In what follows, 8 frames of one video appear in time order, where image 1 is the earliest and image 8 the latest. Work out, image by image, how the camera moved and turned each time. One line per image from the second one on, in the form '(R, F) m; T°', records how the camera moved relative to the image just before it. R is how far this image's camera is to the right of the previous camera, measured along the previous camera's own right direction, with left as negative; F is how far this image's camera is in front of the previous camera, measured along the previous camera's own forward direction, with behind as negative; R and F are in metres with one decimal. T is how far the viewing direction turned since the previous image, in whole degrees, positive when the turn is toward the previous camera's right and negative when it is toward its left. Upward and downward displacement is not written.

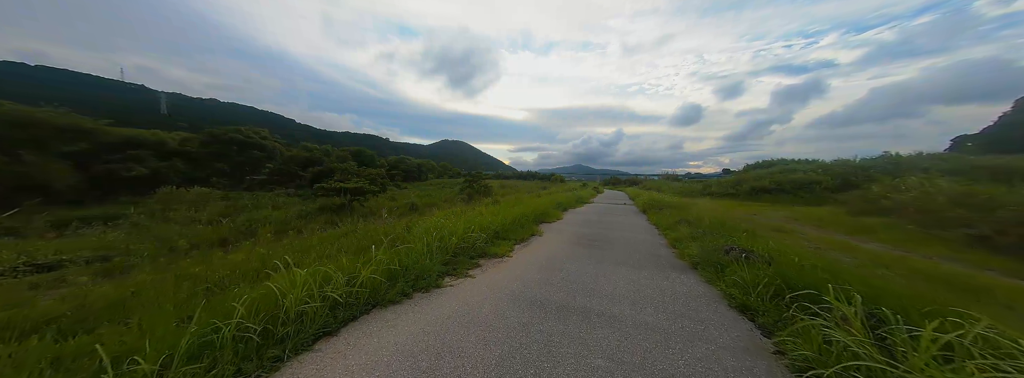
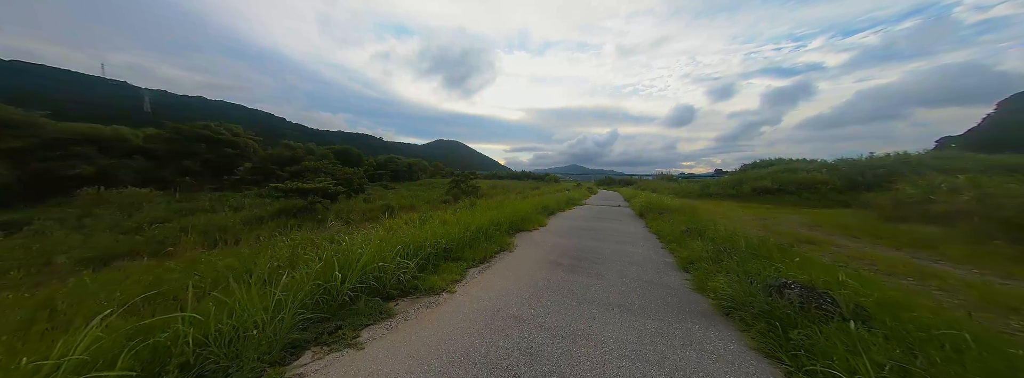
(+0.6, +1.4) m; +1°
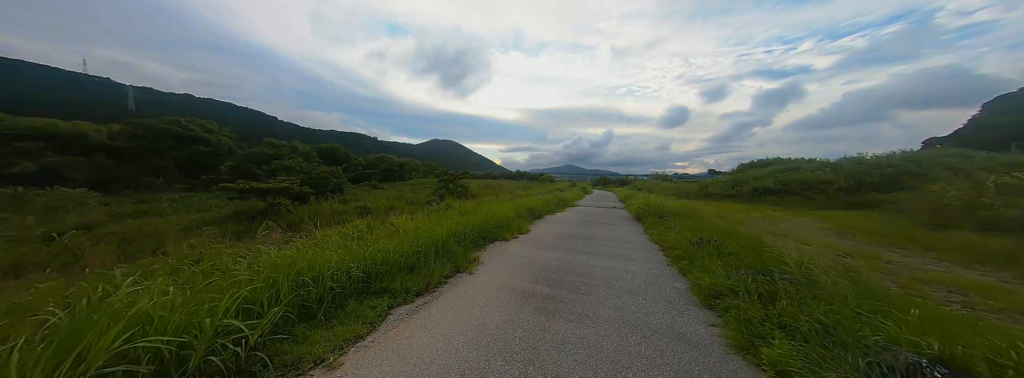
(+0.5, +1.1) m; +1°
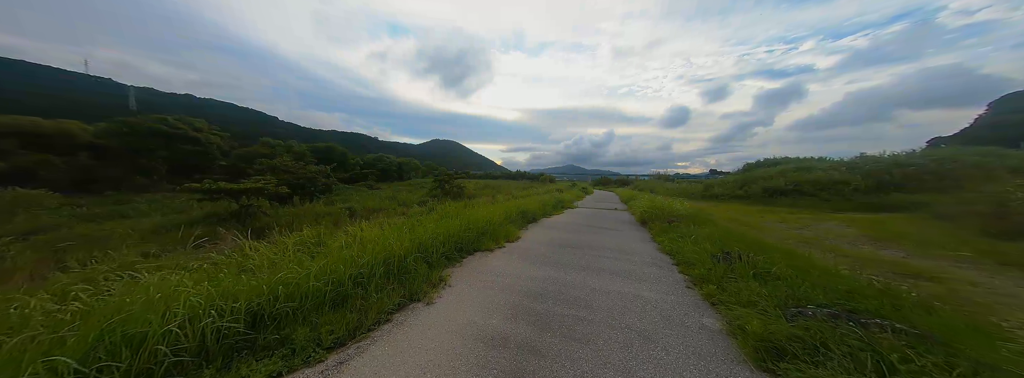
(+0.3, +0.9) m; 0°
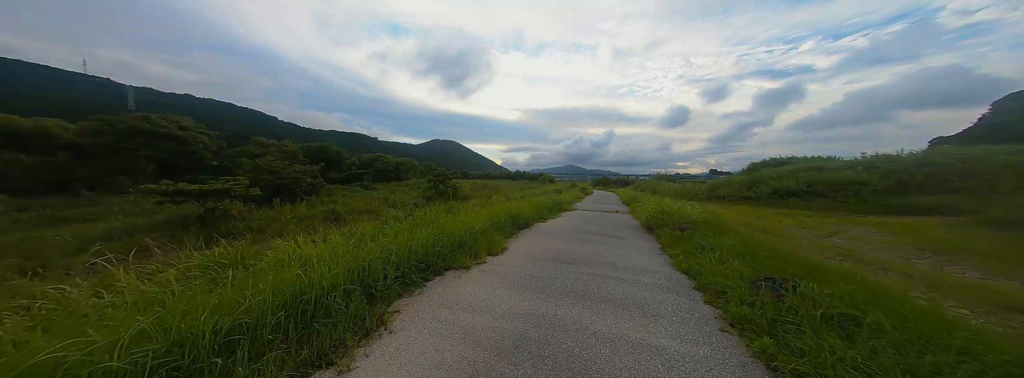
(+0.3, +0.9) m; 0°
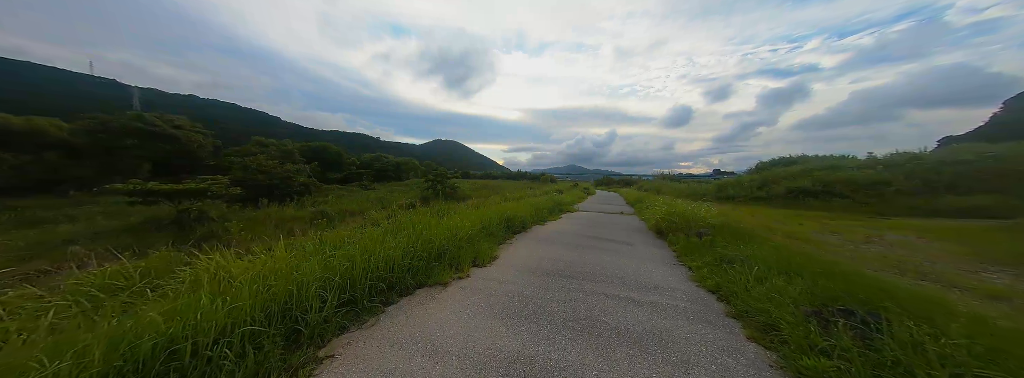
(+0.2, +0.7) m; 0°
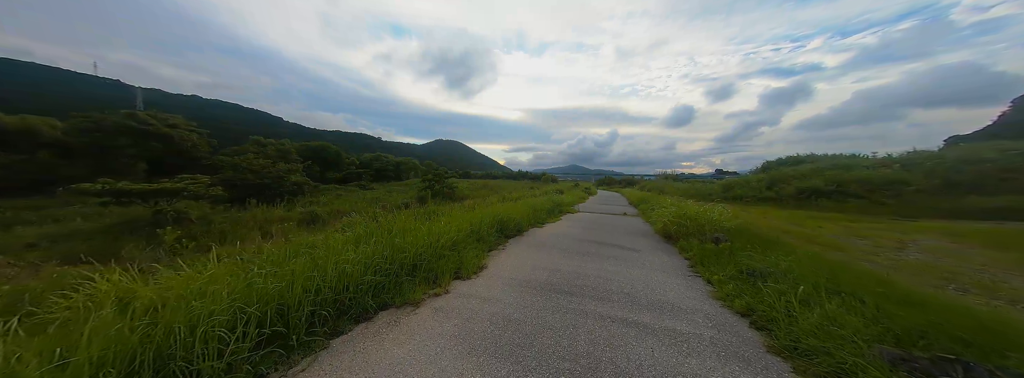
(+0.2, +0.6) m; 0°
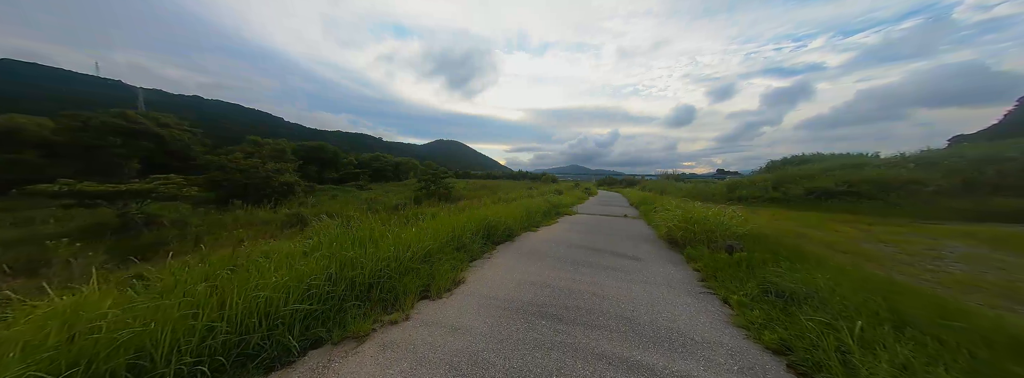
(+0.2, +0.5) m; 0°
